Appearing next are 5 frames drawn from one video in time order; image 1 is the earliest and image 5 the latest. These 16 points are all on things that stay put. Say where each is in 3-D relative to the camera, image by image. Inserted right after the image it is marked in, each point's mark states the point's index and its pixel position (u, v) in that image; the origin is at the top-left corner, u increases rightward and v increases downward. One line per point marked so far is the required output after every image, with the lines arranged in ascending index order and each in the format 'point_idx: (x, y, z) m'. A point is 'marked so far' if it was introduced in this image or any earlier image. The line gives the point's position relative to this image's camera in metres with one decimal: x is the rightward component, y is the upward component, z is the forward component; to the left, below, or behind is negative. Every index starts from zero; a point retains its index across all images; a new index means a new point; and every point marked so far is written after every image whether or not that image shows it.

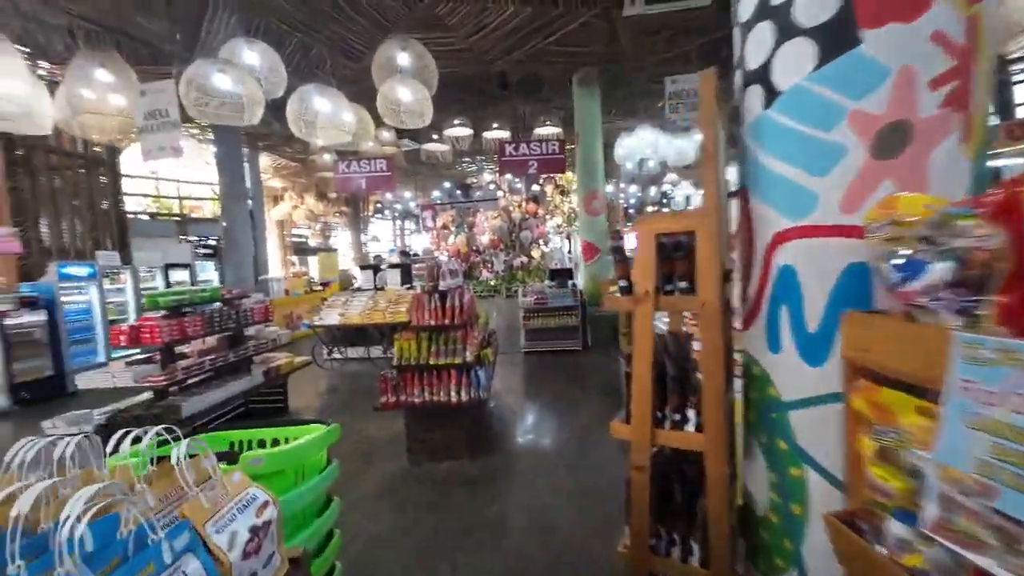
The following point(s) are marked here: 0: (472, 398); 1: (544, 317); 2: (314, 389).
0: (-0.3, -0.8, +3.2) m
1: (+0.5, -0.5, +7.0) m
2: (-2.6, -1.3, +5.7) m
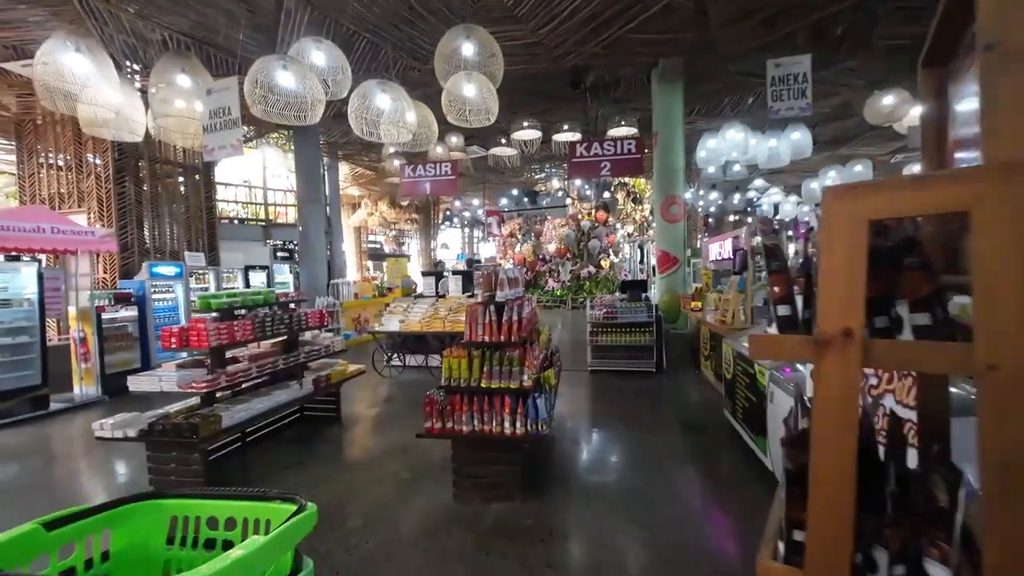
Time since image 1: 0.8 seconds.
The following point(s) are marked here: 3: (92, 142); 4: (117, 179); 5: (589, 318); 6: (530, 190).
0: (+0.1, -0.9, +2.7) m
1: (+1.5, -0.7, +6.4) m
2: (-1.8, -1.4, +5.6) m
3: (-7.1, +2.5, +7.3) m
4: (-6.7, +1.8, +7.3) m
5: (+1.1, -0.5, +6.5) m
6: (+0.7, +3.9, +17.2) m
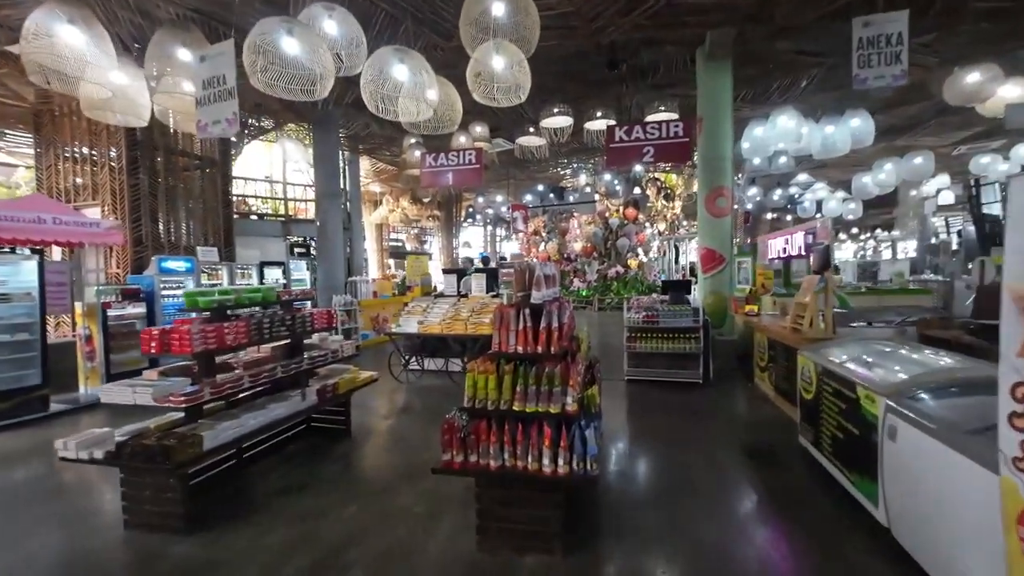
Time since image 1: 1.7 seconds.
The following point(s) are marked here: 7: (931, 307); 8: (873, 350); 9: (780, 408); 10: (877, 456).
0: (+0.3, -0.9, +2.2) m
1: (+1.9, -0.7, +5.8) m
2: (-1.5, -1.4, +5.1) m
3: (-6.6, +2.5, +7.1) m
4: (-6.2, +1.9, +7.1) m
5: (+1.5, -0.5, +5.9) m
6: (+1.6, +3.9, +16.6) m
7: (+5.6, -0.2, +5.8) m
8: (+2.5, -0.4, +3.0) m
9: (+2.8, -1.2, +4.5) m
10: (+2.0, -0.9, +2.4) m
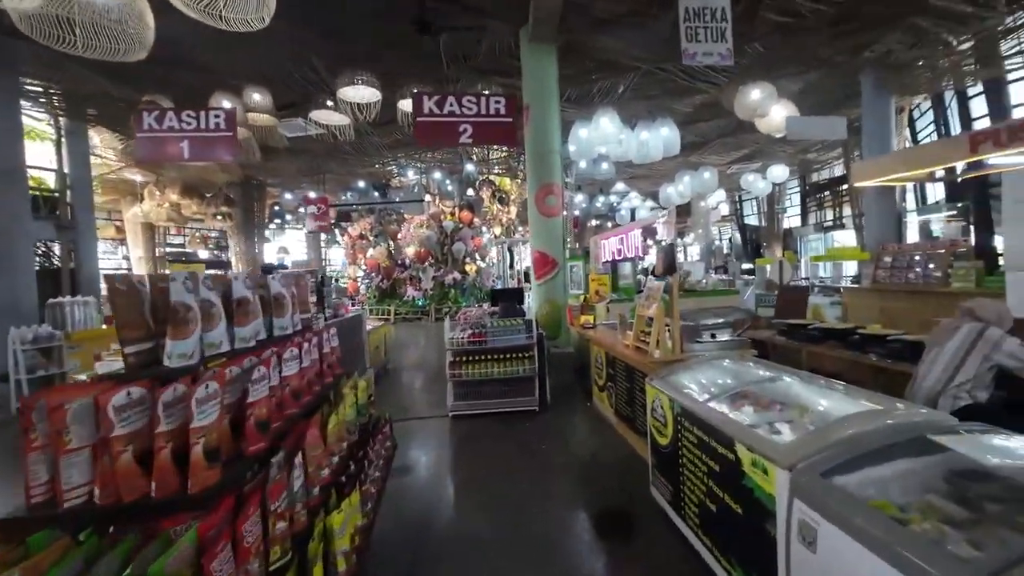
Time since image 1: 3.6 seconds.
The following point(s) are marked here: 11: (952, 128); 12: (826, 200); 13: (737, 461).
0: (-0.6, -1.0, +0.8) m
1: (-0.3, -0.8, +4.7) m
2: (-3.2, -1.6, +3.0) m
3: (-8.9, +2.1, +3.1) m
4: (-8.5, +1.5, +3.2) m
5: (-0.7, -0.6, +4.7) m
6: (-4.4, +3.5, +14.9) m
7: (+3.2, -0.2, +6.1) m
8: (+1.2, -0.5, +2.4) m
9: (+1.0, -1.3, +3.9) m
10: (+0.9, -1.0, +1.6) m
11: (+9.0, +3.3, +8.9) m
12: (+10.1, +2.8, +14.0) m
13: (+0.9, -0.7, +1.7) m
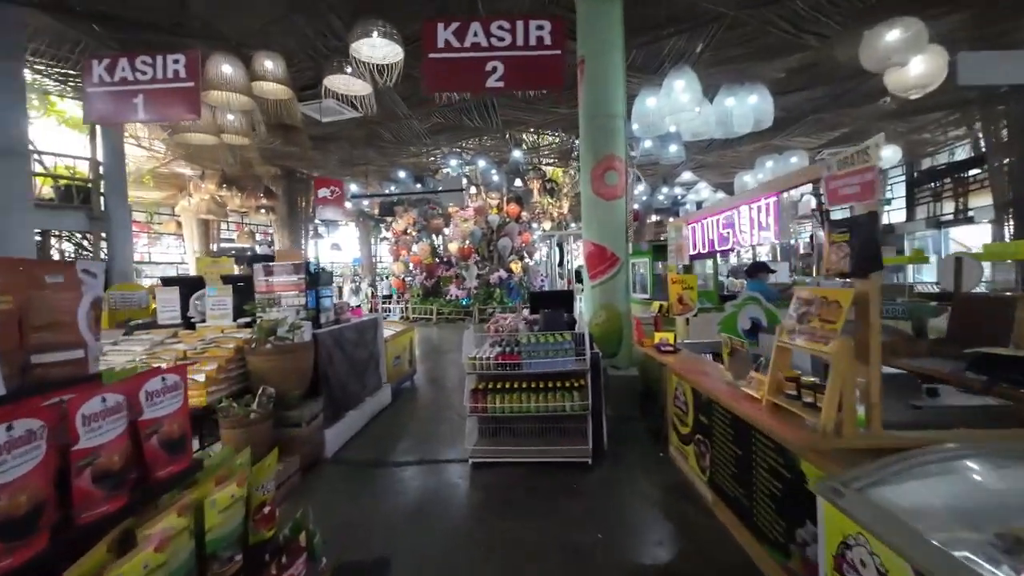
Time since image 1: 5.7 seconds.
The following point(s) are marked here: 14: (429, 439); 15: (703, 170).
0: (-0.7, -1.0, -0.3) m
1: (0.0, -0.9, +3.5) m
2: (-3.1, -1.6, +2.1) m
3: (-8.6, +2.2, +2.9) m
4: (-8.2, +1.6, +3.0) m
5: (-0.3, -0.6, +3.6) m
6: (-2.8, +3.6, +14.1) m
7: (+3.7, -0.3, +4.5) m
8: (+1.3, -0.5, +1.0) m
9: (+1.2, -1.4, +2.6) m
10: (+0.9, -1.0, +0.2) m
11: (+9.8, +3.1, +6.5) m
12: (+11.5, +2.6, +11.5) m
13: (+0.9, -0.7, +0.4) m
14: (-0.8, -1.5, +4.1) m
15: (+5.7, +3.6, +12.8) m
